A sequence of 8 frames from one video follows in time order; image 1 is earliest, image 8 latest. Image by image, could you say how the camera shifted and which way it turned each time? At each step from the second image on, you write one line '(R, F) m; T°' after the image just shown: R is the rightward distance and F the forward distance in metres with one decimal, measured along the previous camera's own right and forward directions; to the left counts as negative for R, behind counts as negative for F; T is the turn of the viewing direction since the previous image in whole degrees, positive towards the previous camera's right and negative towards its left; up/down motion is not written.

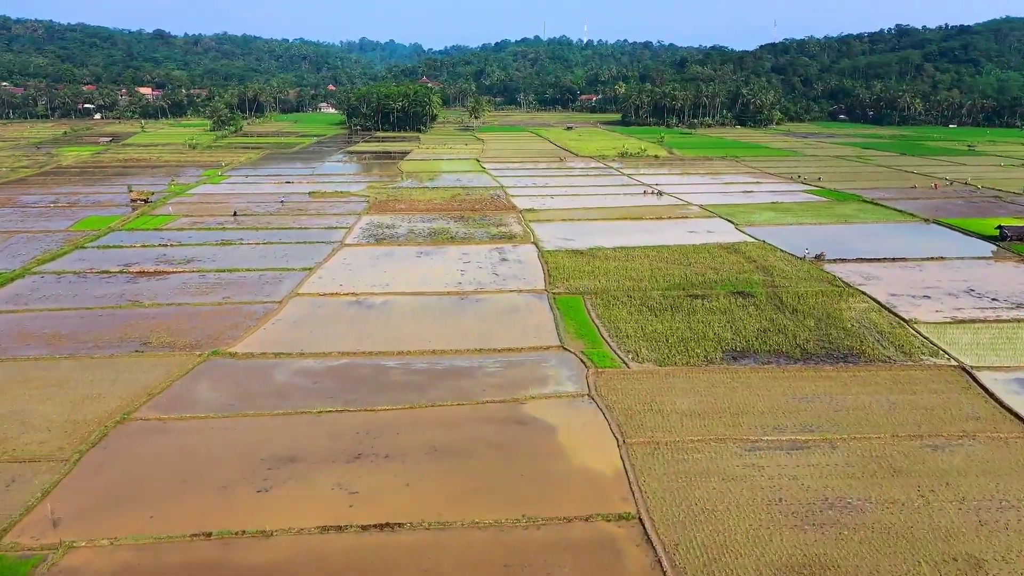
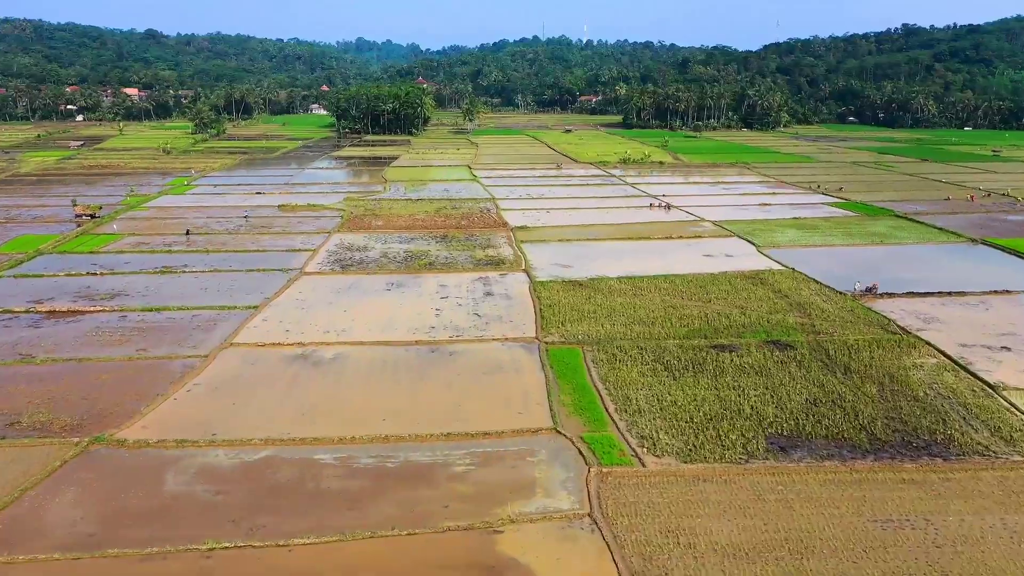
(+0.4, +4.0) m; 0°
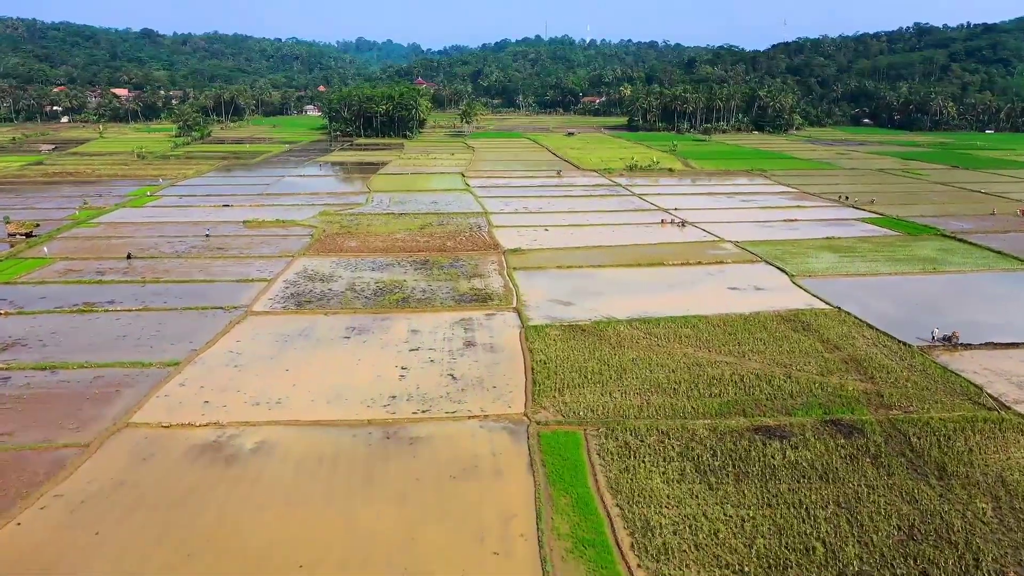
(+0.4, +4.1) m; 0°
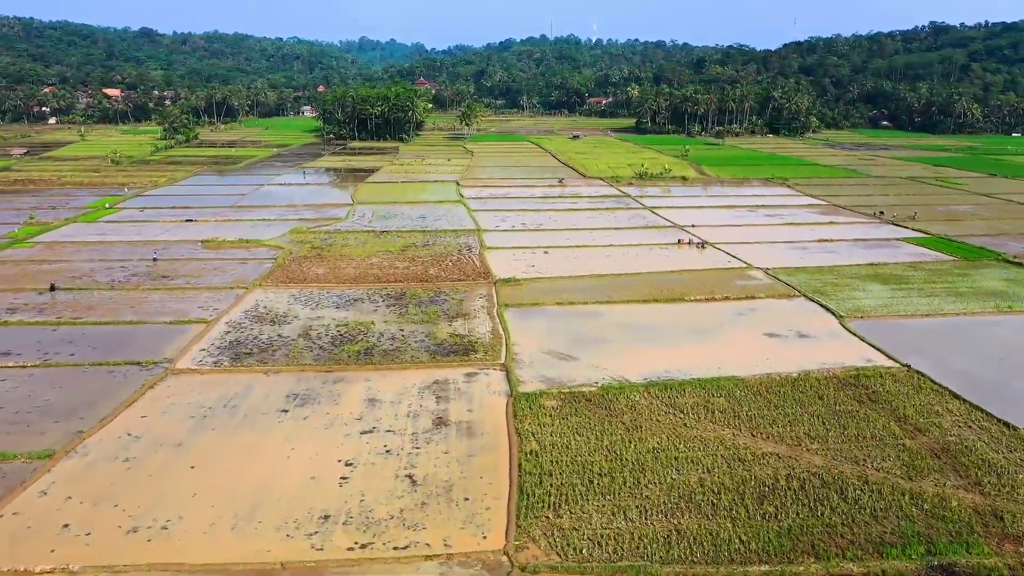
(+0.4, +4.1) m; 0°
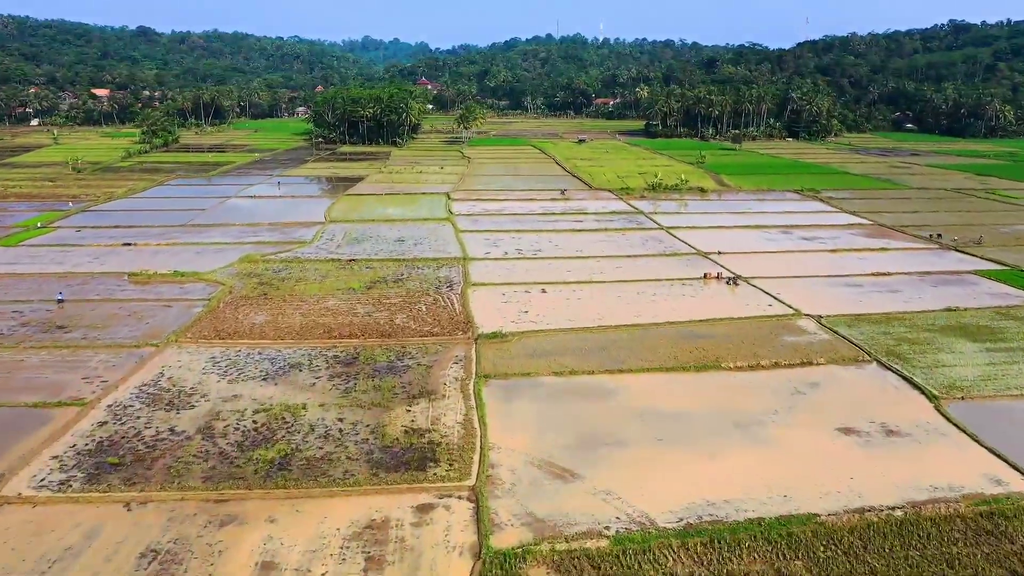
(+0.5, +5.1) m; 0°
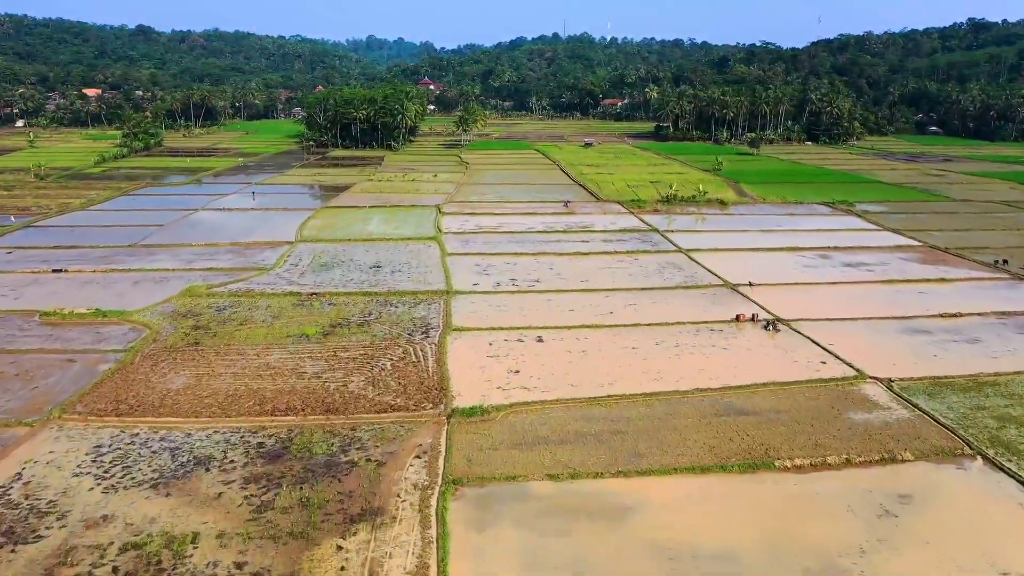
(+0.4, +4.2) m; 0°
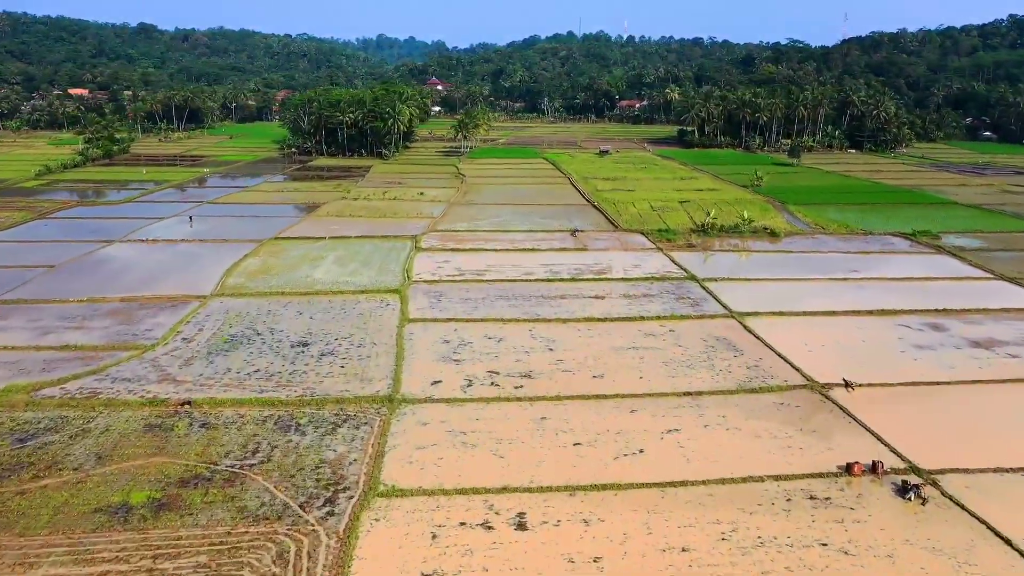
(+0.7, +7.7) m; -1°
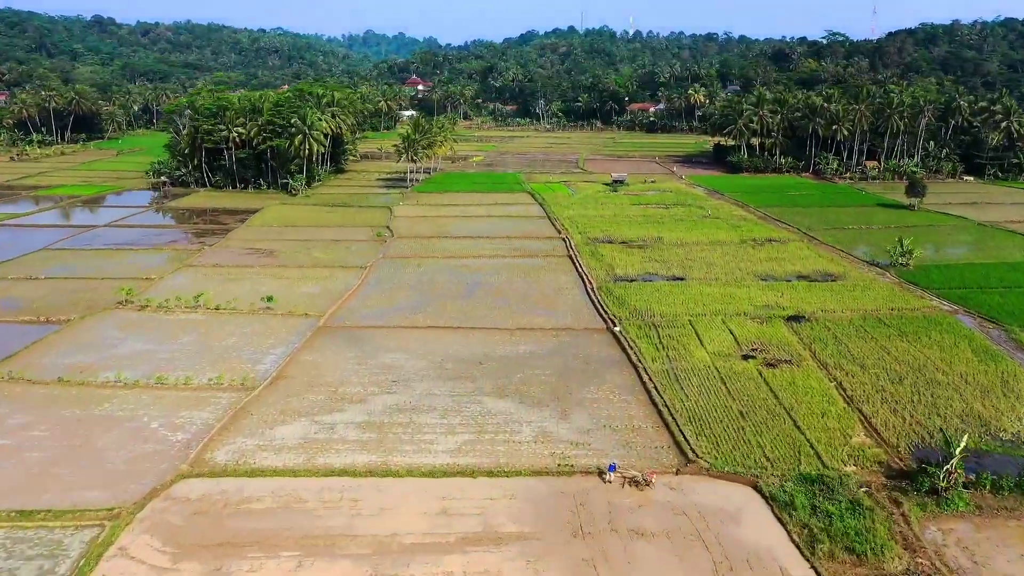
(+1.7, +19.8) m; 0°
